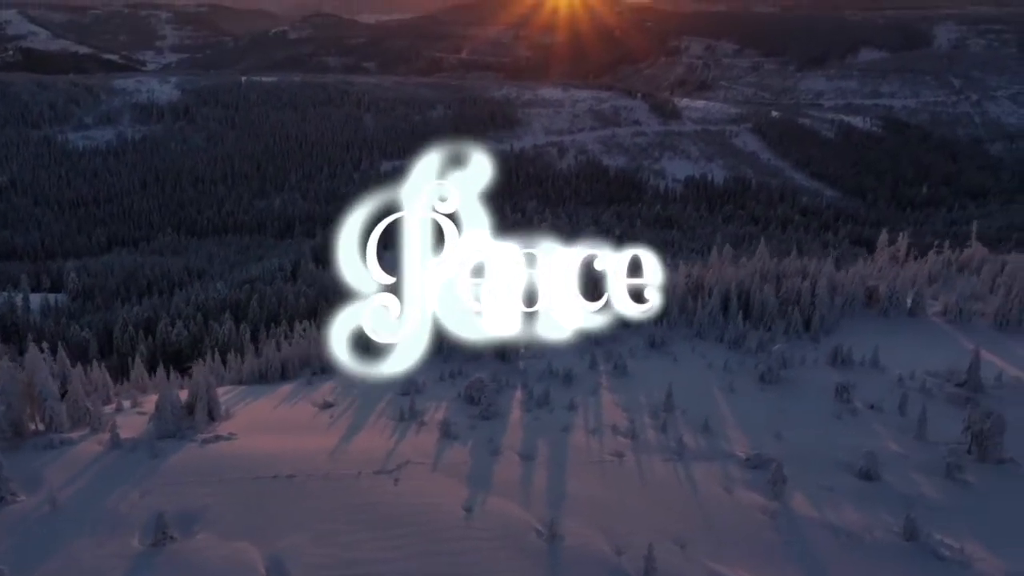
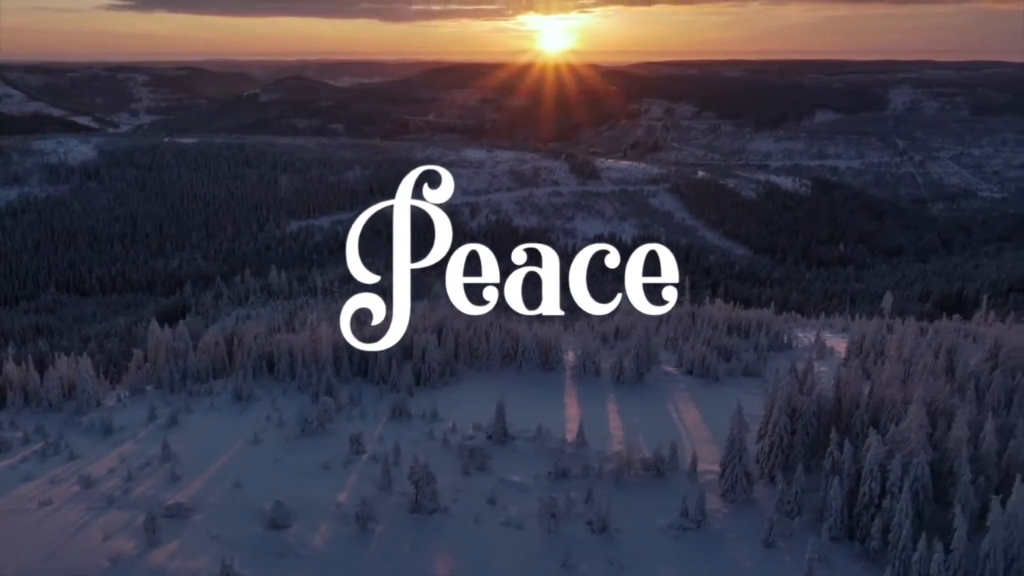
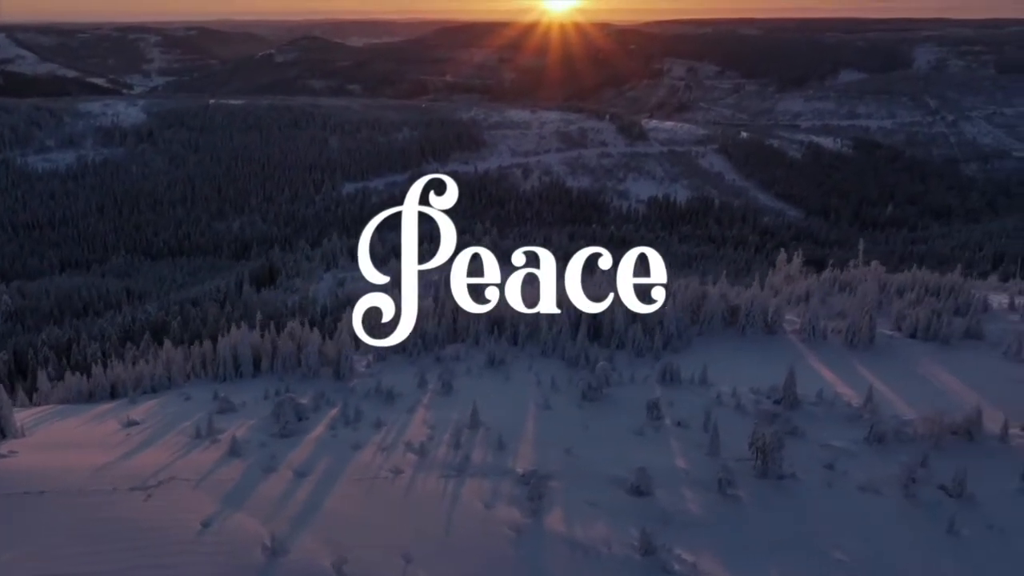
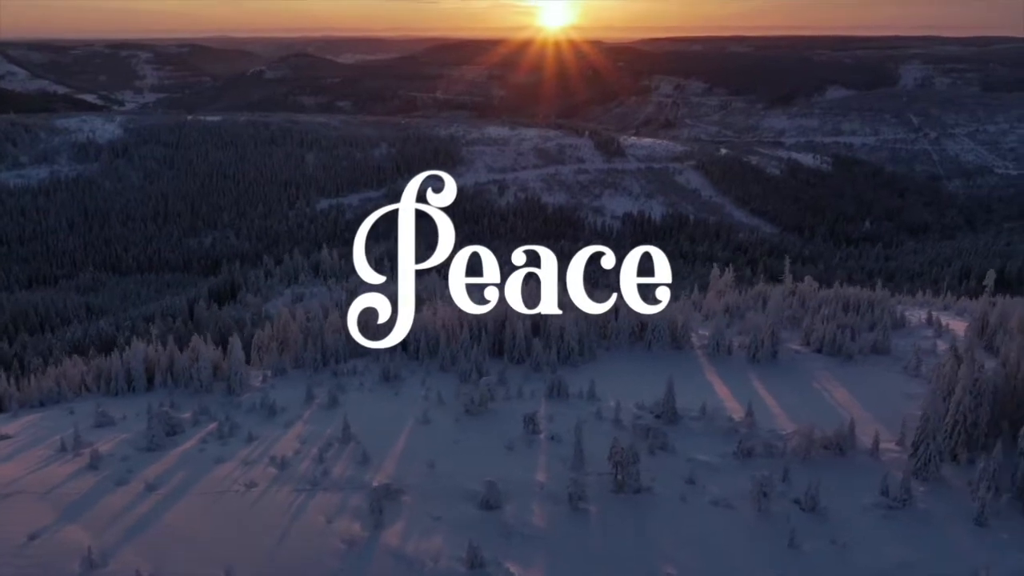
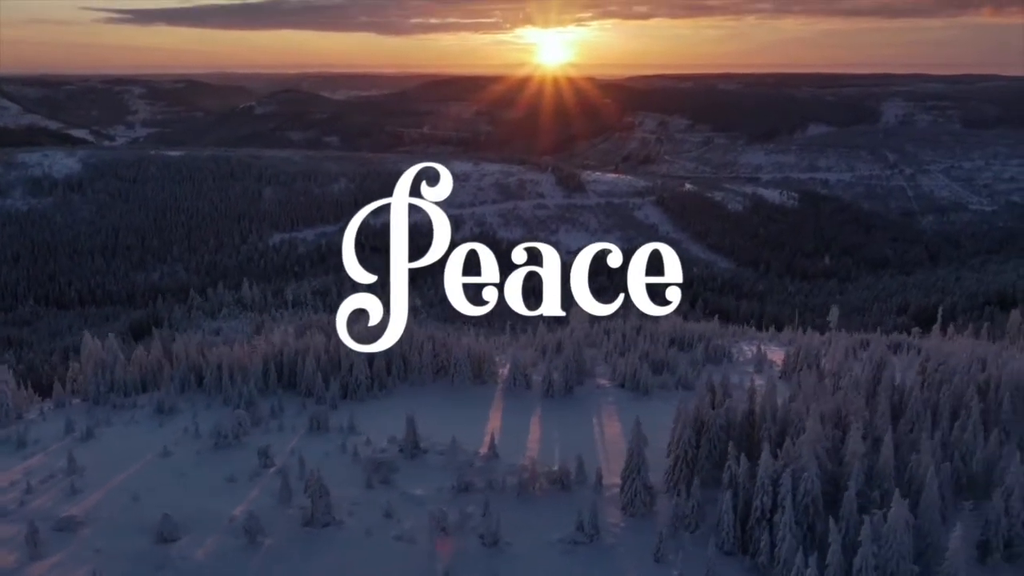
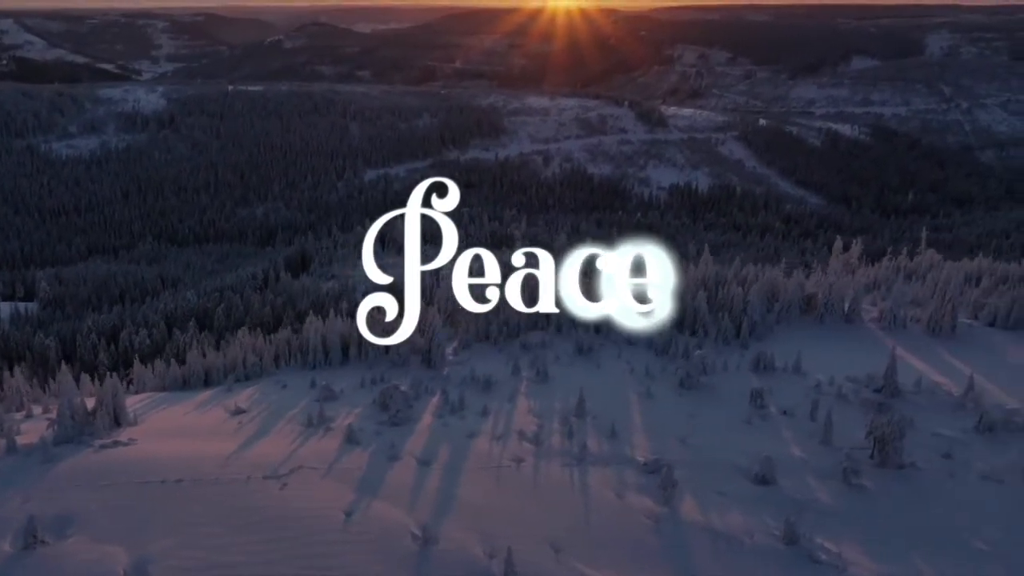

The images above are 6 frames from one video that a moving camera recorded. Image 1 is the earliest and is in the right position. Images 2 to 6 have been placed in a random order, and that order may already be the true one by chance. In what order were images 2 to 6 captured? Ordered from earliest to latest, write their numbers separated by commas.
6, 3, 4, 2, 5
